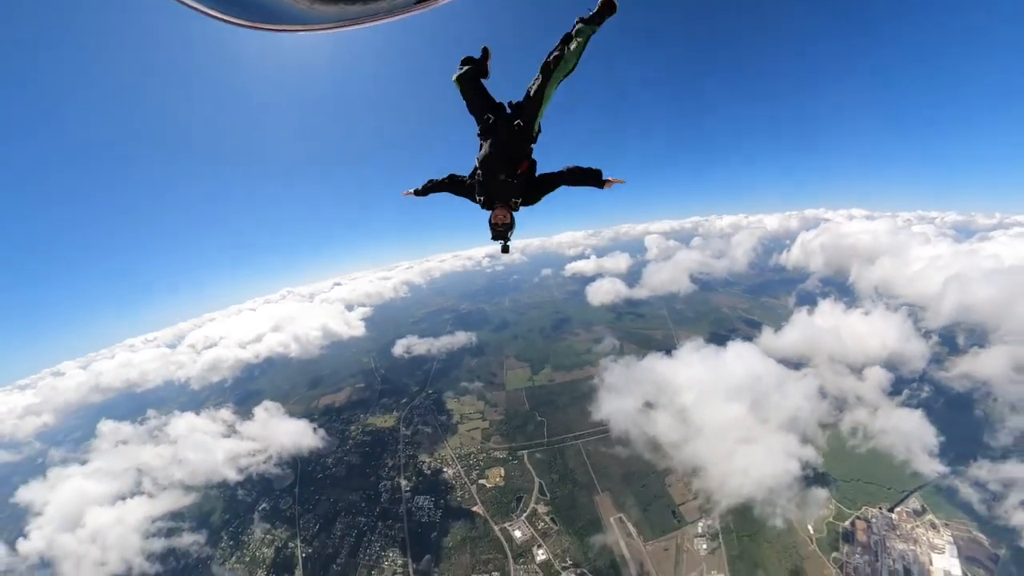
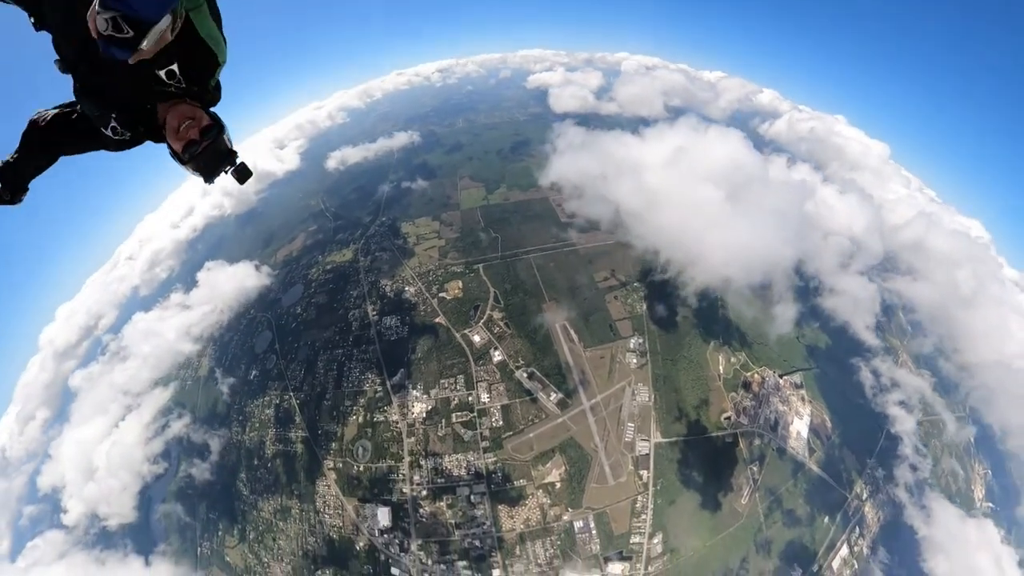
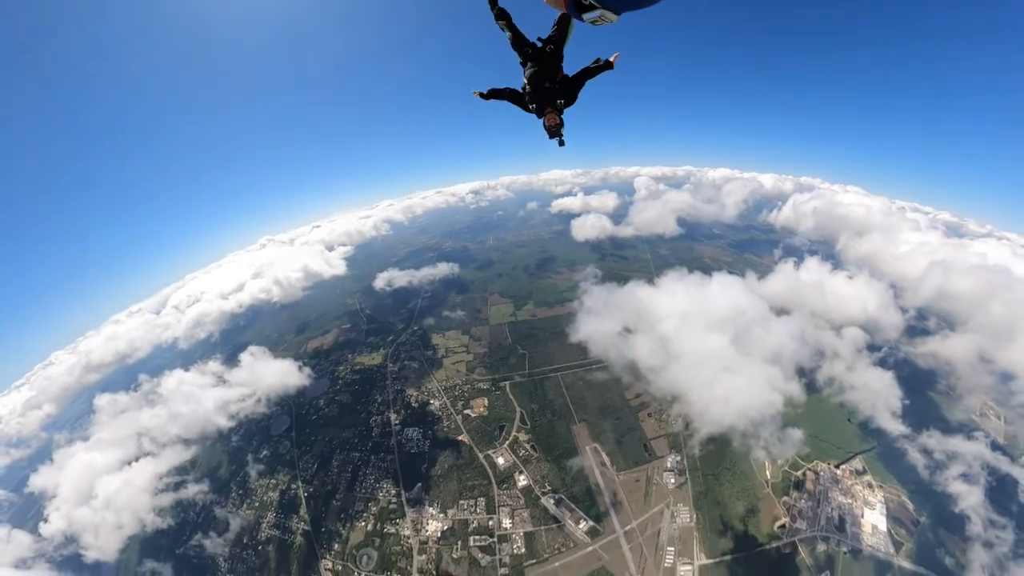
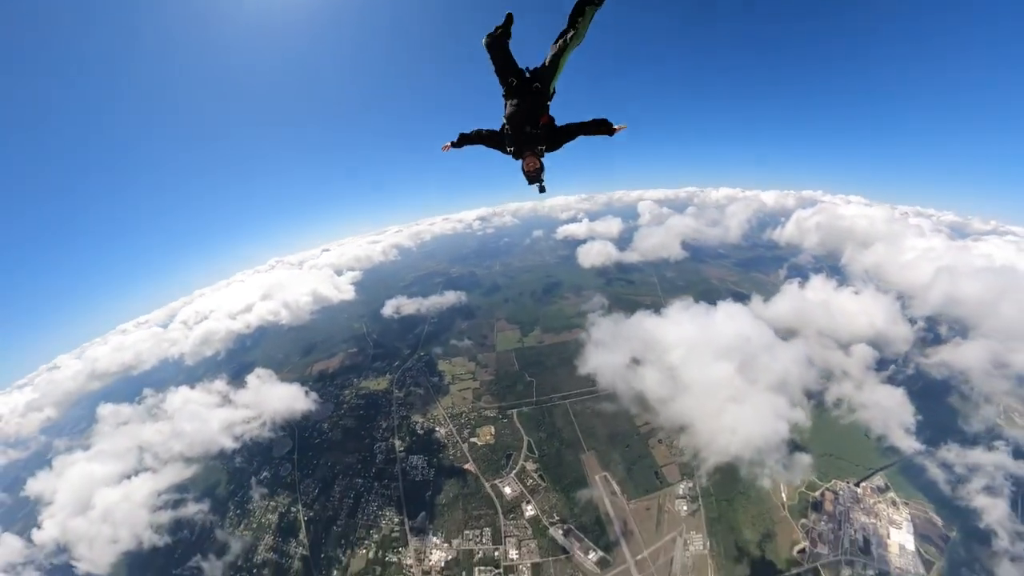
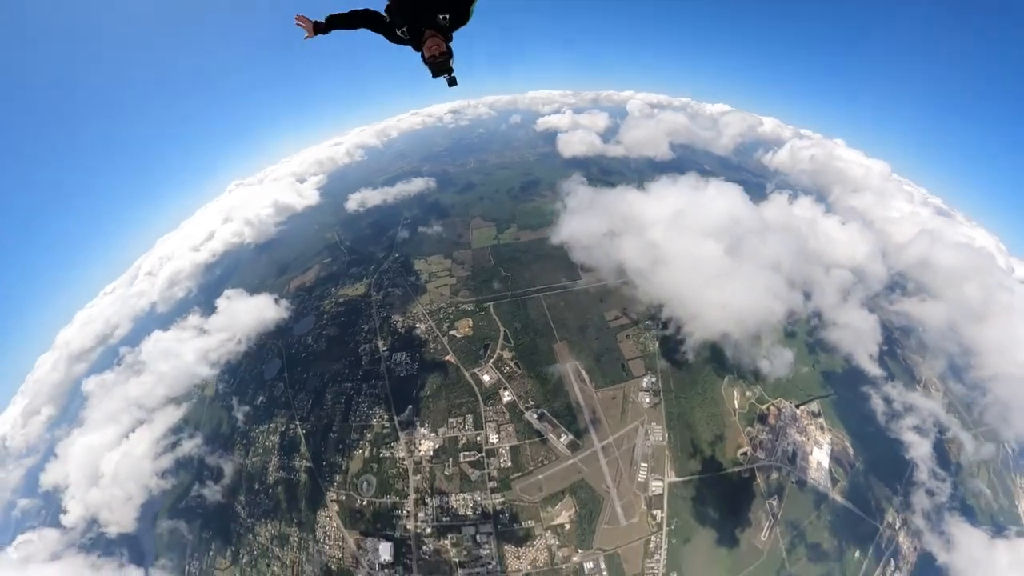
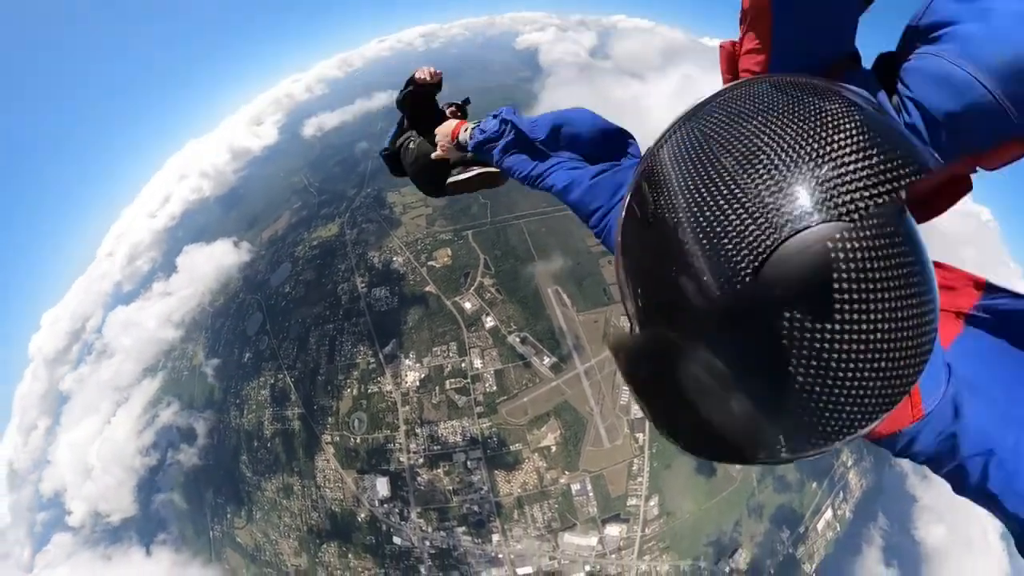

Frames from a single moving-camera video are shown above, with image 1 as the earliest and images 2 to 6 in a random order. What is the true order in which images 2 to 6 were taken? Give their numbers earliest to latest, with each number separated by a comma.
4, 3, 5, 2, 6
